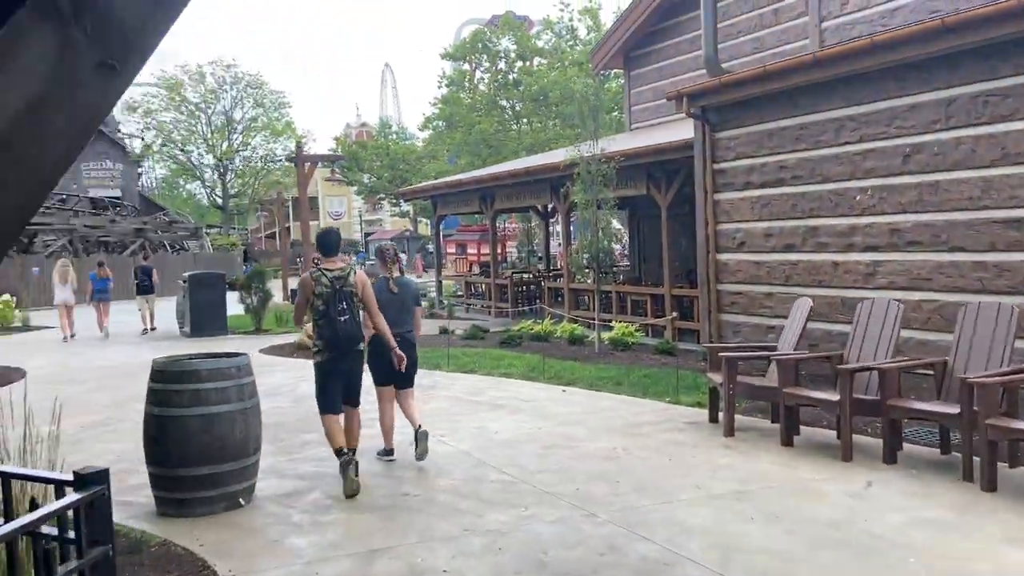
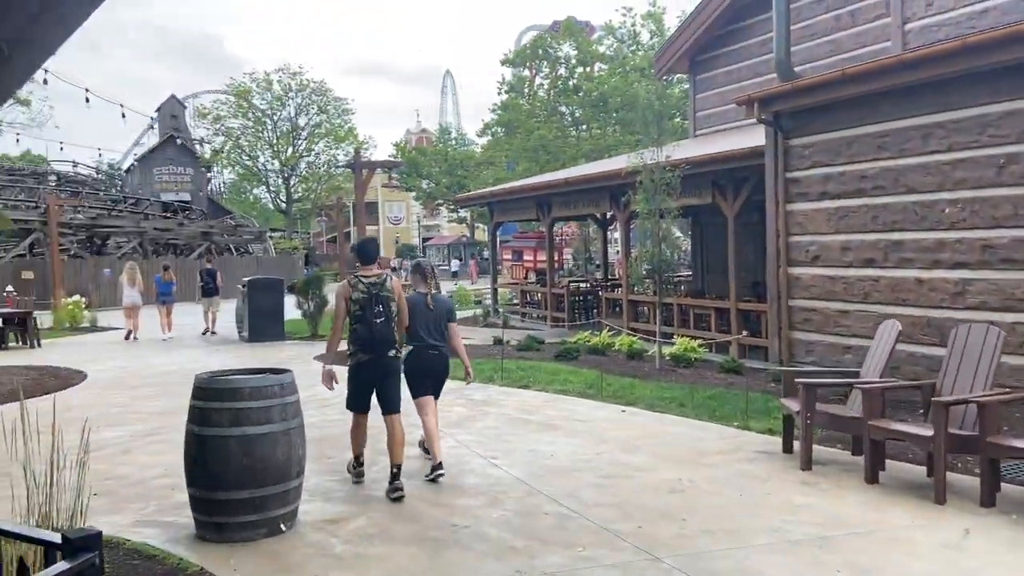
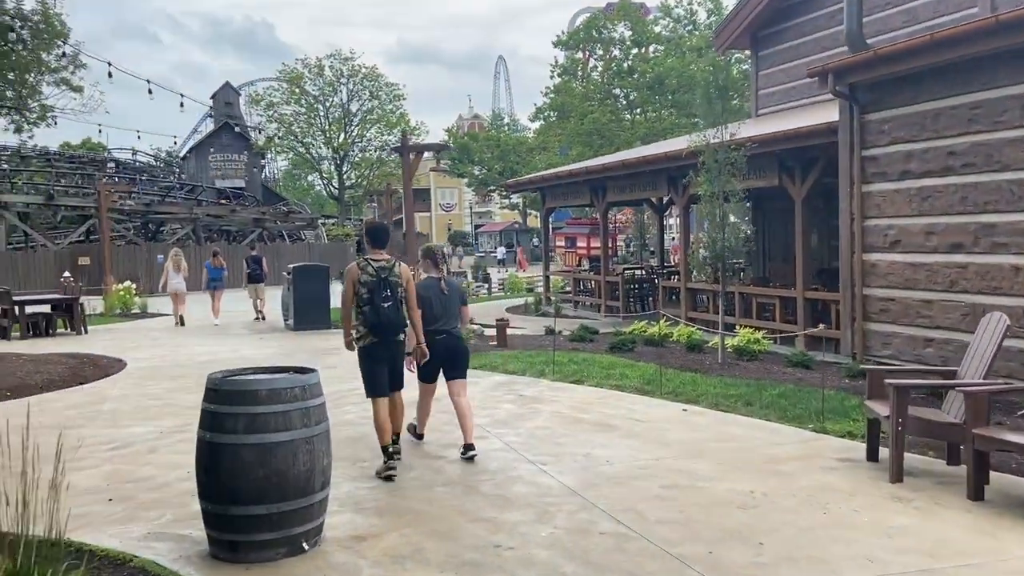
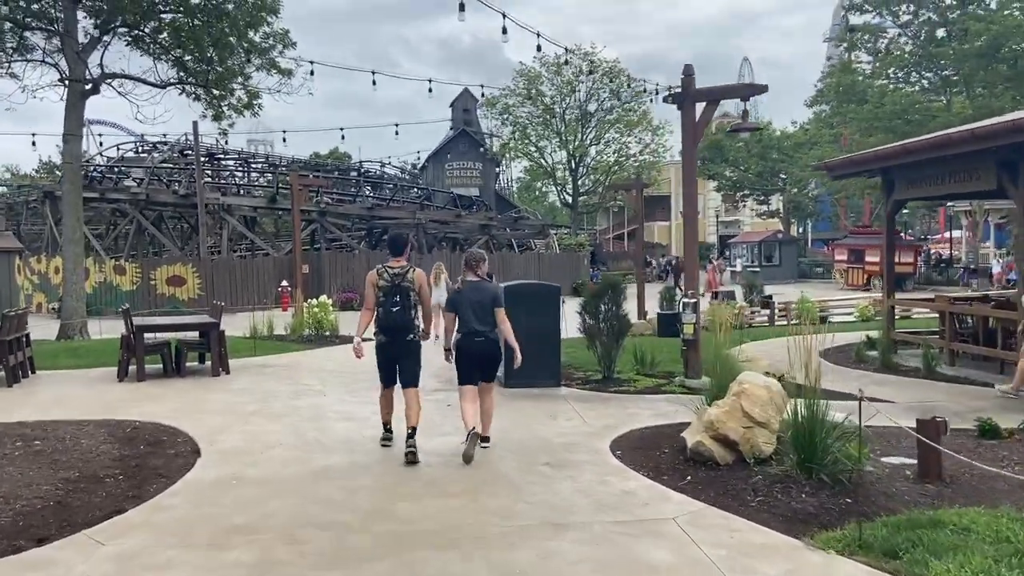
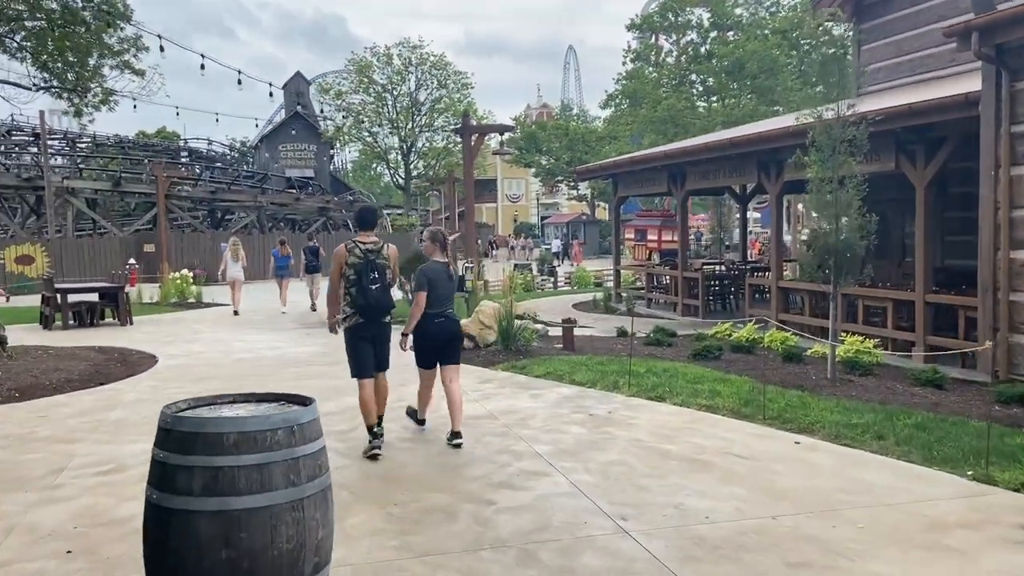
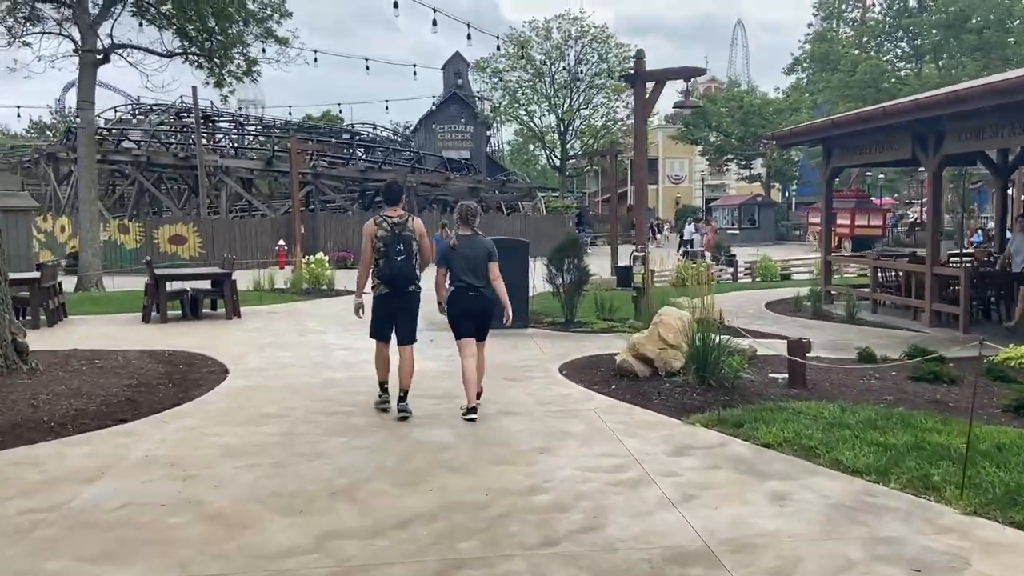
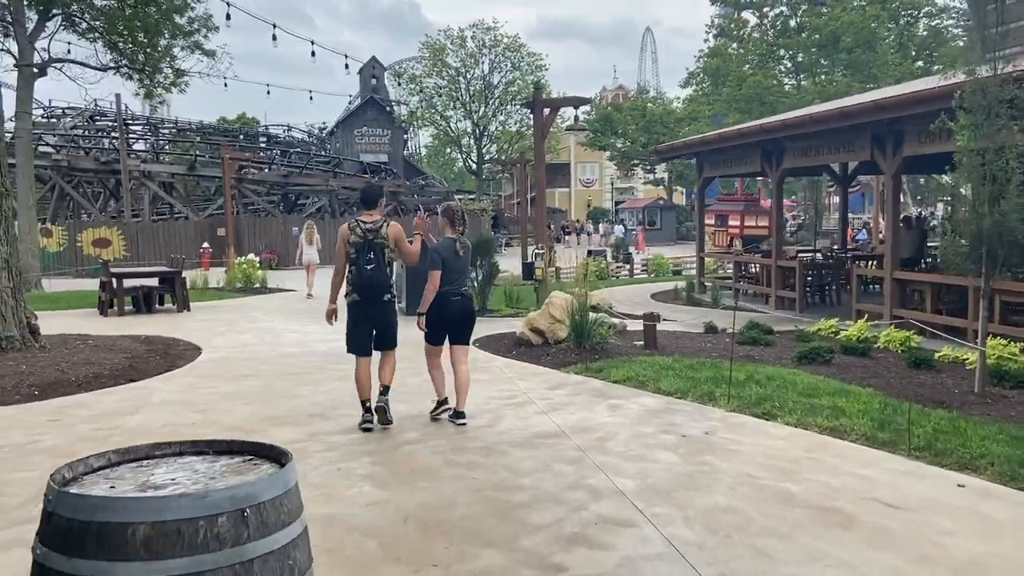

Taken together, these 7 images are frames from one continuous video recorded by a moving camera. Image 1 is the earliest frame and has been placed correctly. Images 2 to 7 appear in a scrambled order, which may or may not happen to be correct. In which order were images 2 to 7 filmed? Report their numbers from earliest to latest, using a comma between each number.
2, 3, 5, 7, 6, 4
